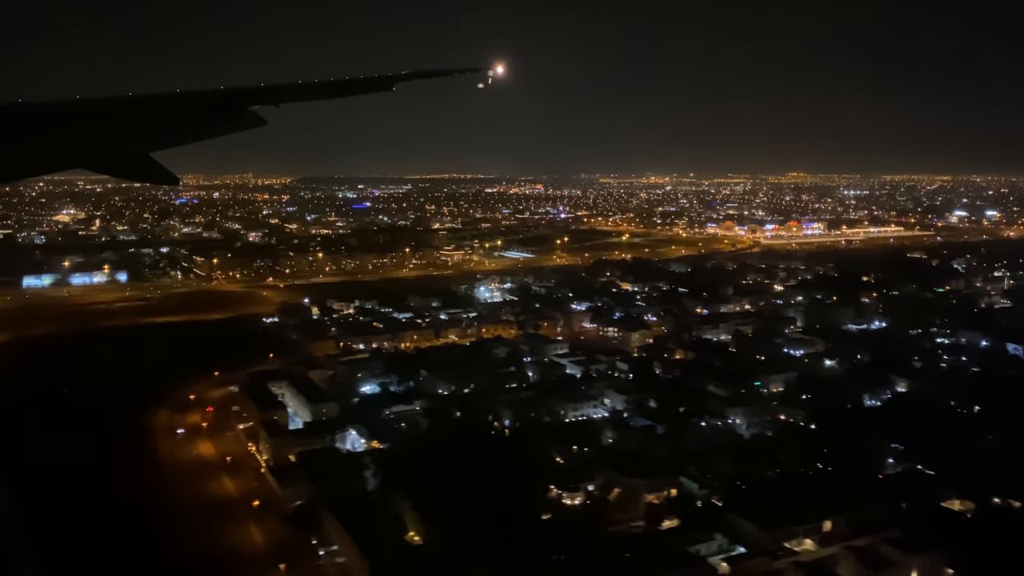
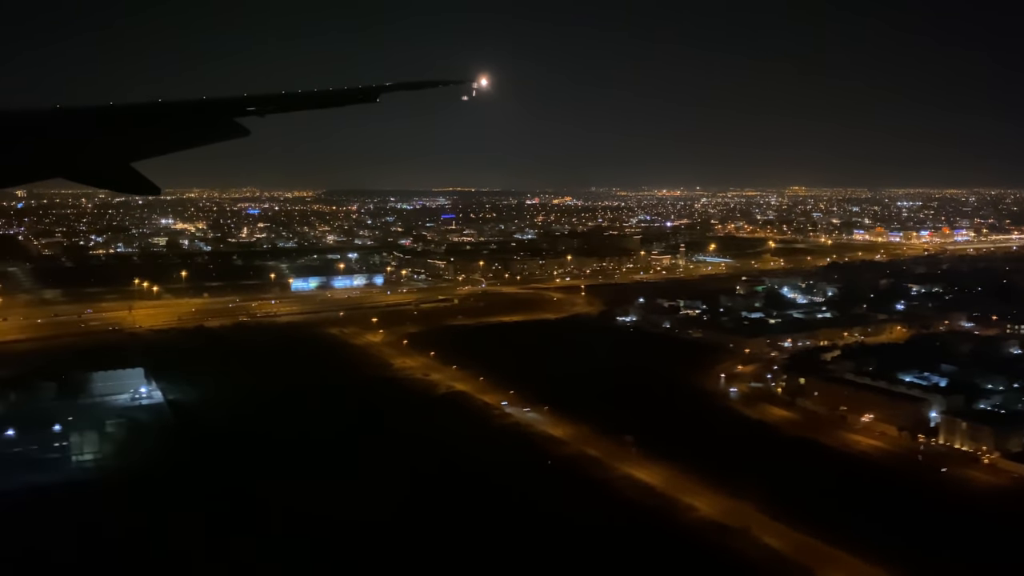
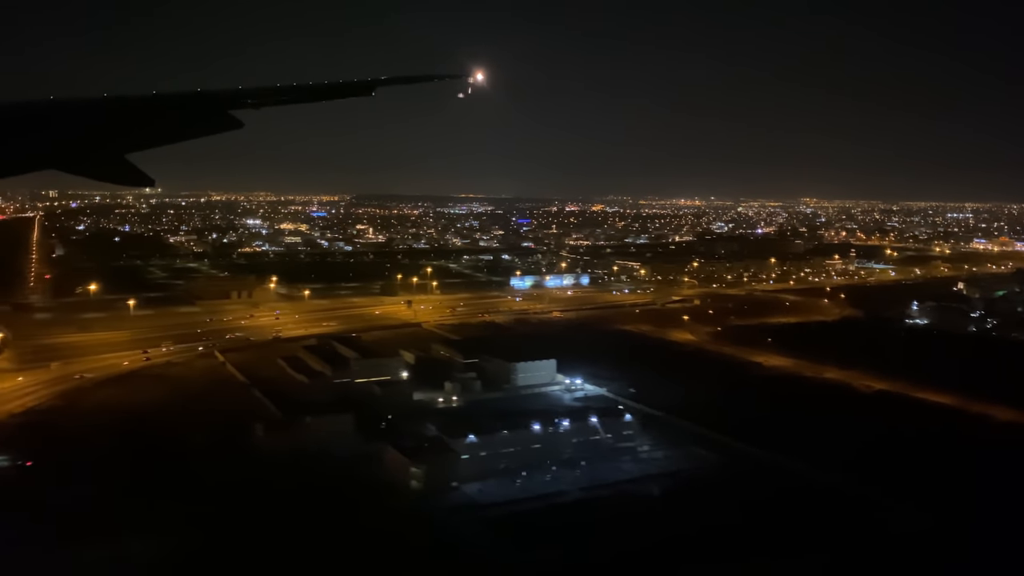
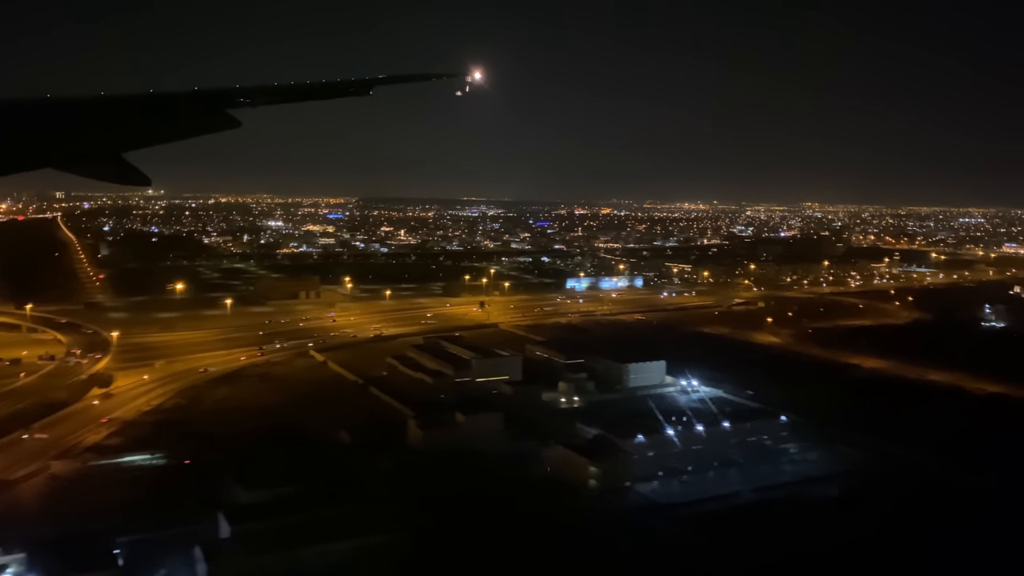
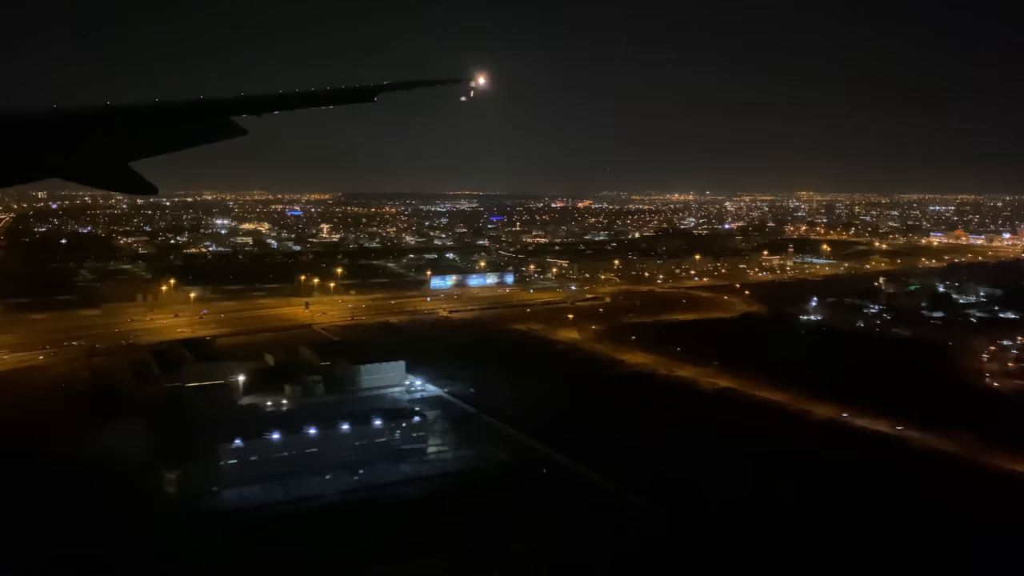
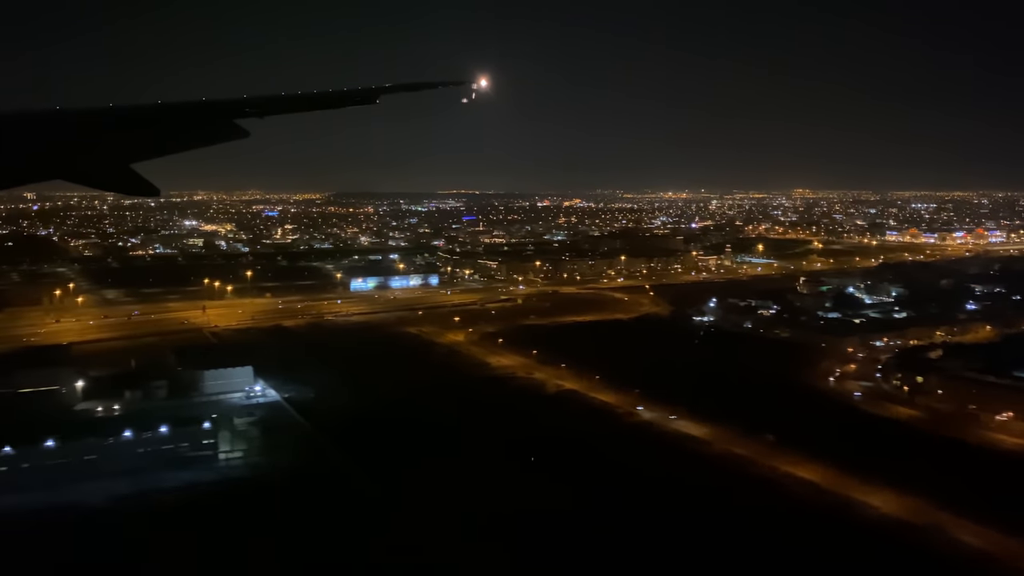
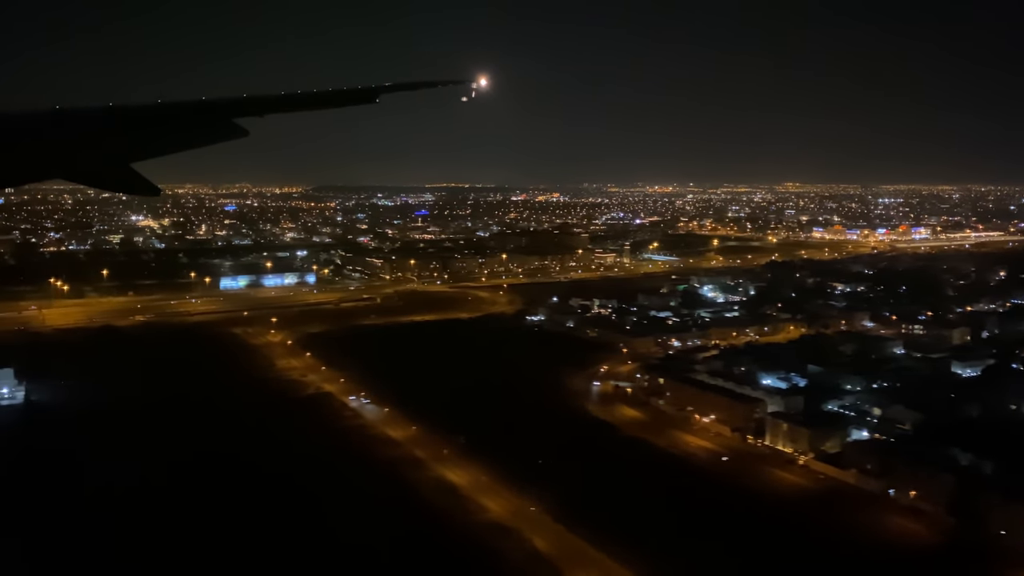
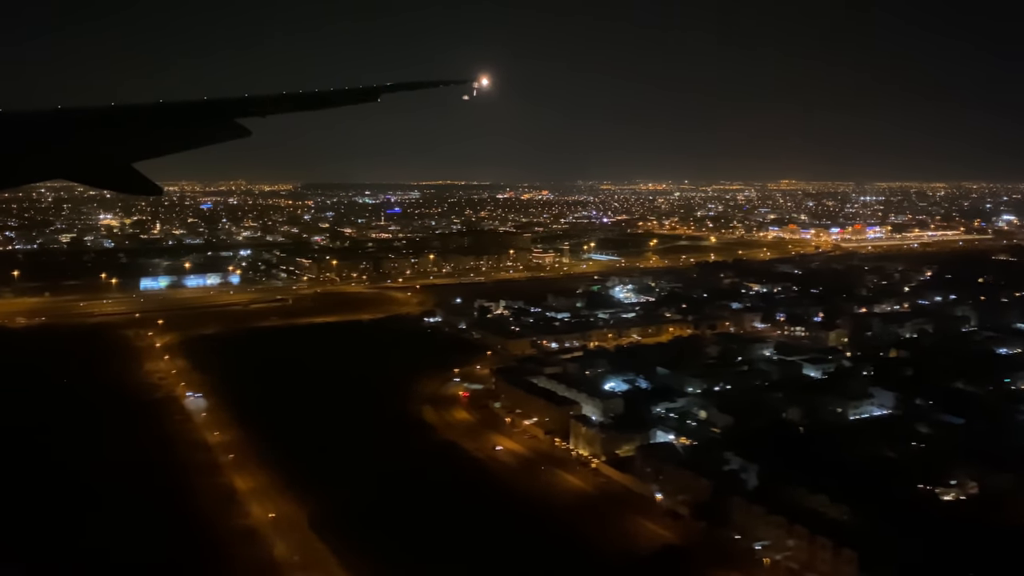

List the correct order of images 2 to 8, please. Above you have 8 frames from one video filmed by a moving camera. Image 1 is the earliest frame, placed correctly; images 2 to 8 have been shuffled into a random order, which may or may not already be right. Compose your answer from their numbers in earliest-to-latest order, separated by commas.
8, 7, 2, 6, 5, 3, 4
